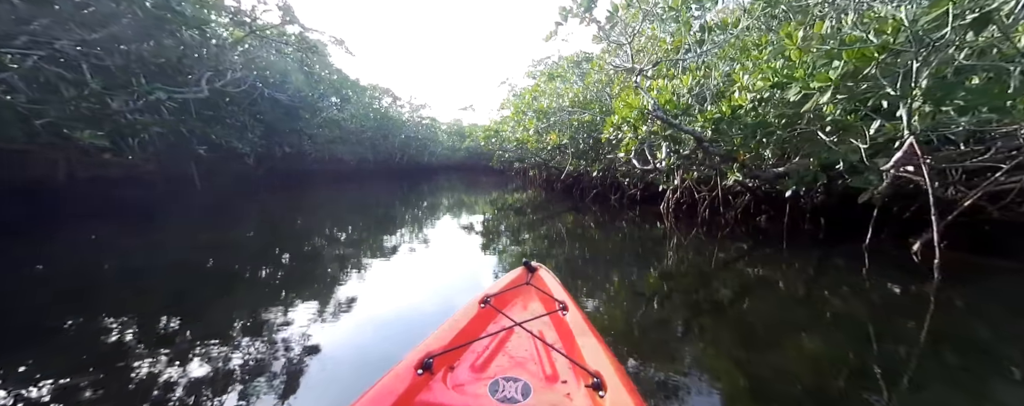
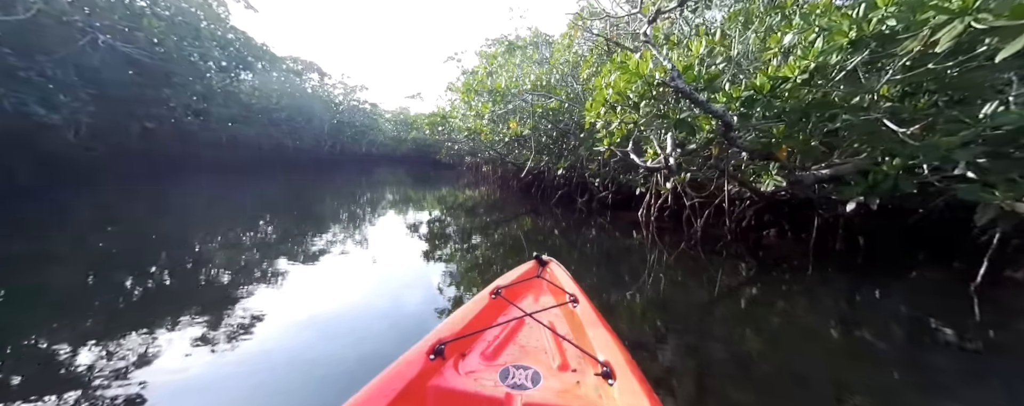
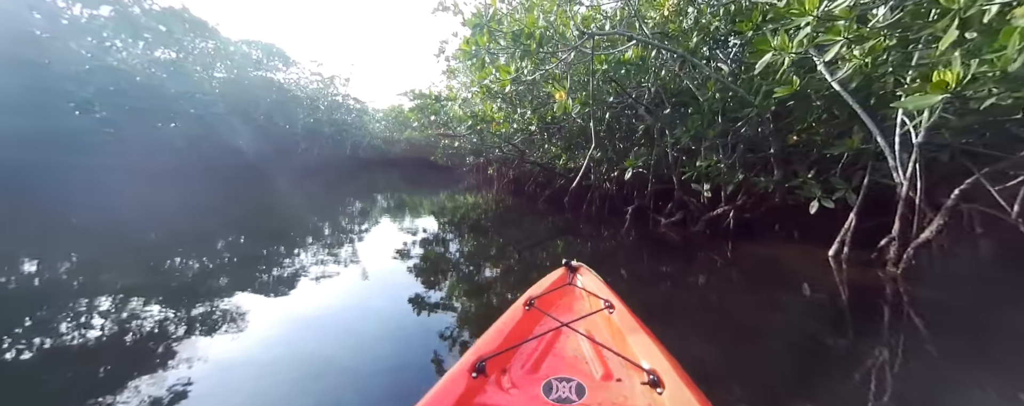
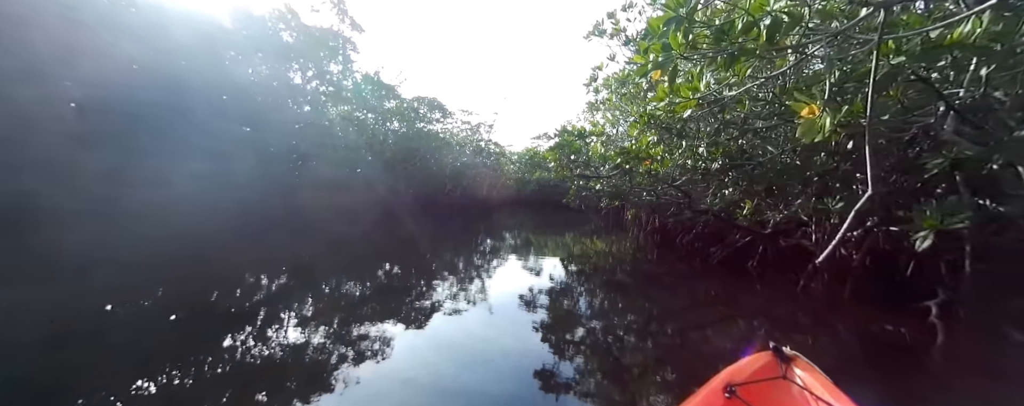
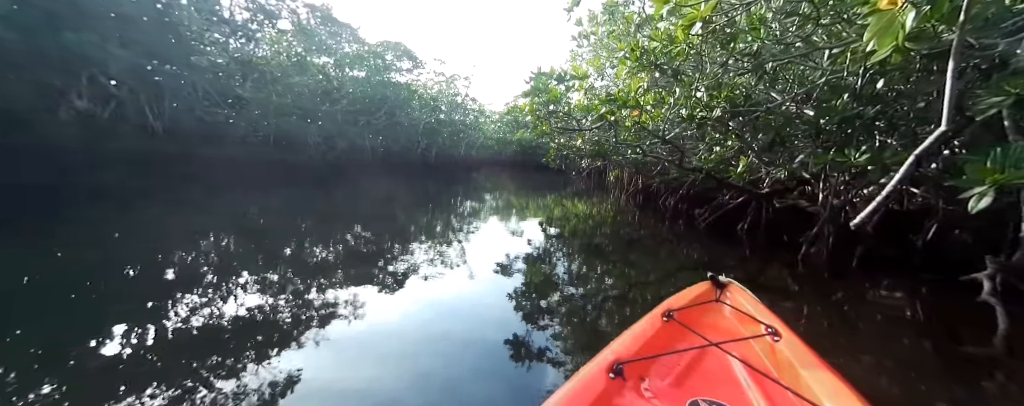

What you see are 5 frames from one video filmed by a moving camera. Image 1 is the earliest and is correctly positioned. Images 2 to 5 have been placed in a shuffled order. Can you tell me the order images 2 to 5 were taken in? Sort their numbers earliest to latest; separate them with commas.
2, 3, 4, 5
